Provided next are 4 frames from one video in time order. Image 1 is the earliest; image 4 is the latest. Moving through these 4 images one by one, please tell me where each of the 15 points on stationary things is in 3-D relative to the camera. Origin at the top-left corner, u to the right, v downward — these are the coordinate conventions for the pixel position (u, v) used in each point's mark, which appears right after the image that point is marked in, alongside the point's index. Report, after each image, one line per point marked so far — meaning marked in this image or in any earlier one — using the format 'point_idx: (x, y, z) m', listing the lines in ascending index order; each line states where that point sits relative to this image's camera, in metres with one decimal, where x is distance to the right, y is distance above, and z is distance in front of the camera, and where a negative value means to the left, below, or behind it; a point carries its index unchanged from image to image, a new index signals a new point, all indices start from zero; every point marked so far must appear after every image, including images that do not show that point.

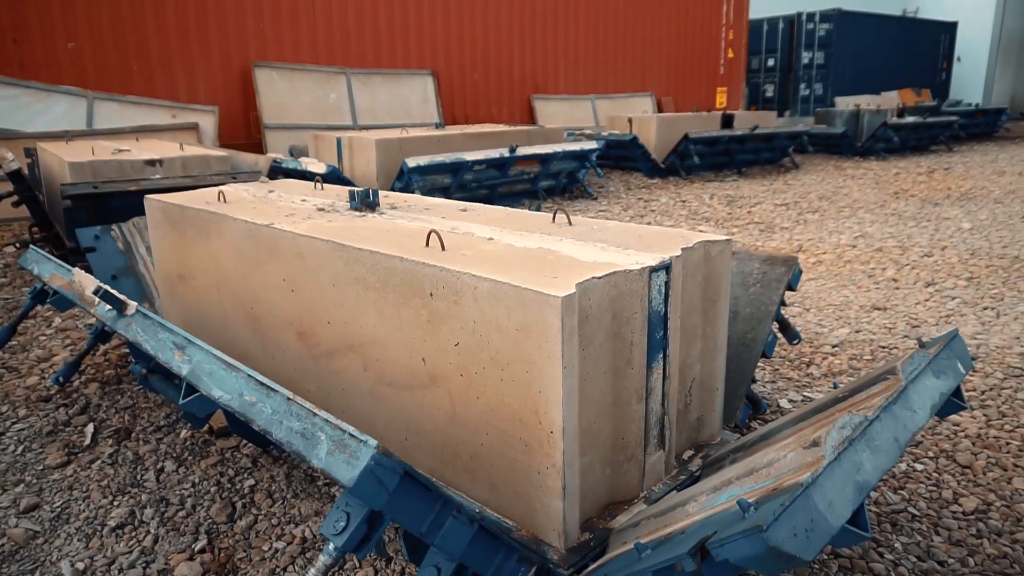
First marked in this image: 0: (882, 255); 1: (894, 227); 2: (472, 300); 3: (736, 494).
0: (+2.4, +0.2, +4.4) m
1: (+2.9, +0.5, +5.3) m
2: (-0.1, 0.0, +1.4) m
3: (+0.4, -0.3, +1.1) m
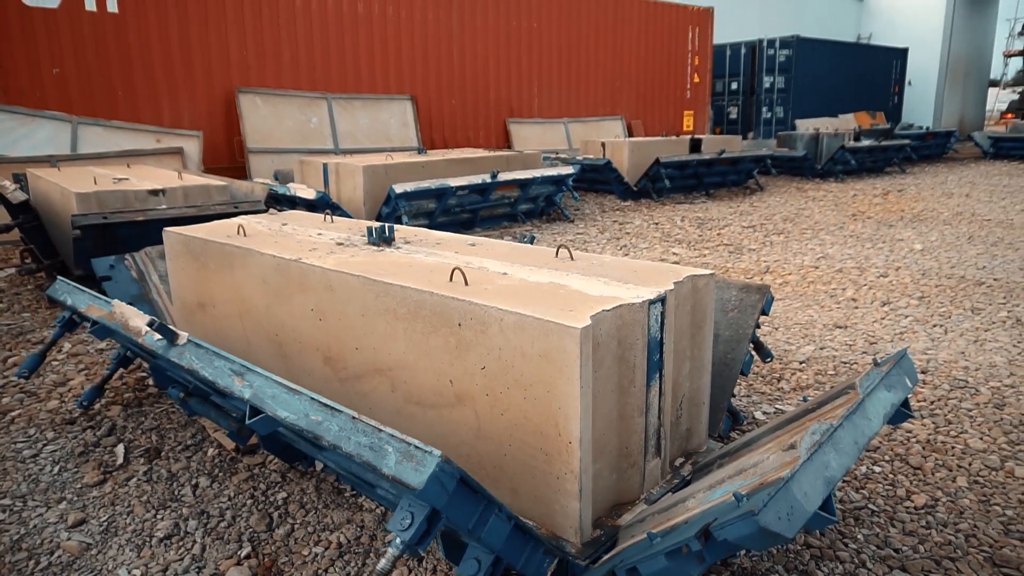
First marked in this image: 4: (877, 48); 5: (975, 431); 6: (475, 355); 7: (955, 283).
0: (+2.3, +0.1, +4.8) m
1: (+2.8, +0.3, +5.7) m
2: (0.0, -0.1, +1.6) m
3: (+0.4, -0.4, +1.3) m
4: (+8.5, +5.5, +16.1) m
5: (+1.6, -0.5, +2.5) m
6: (-0.1, -0.2, +1.7) m
7: (+2.9, 0.0, +4.5) m
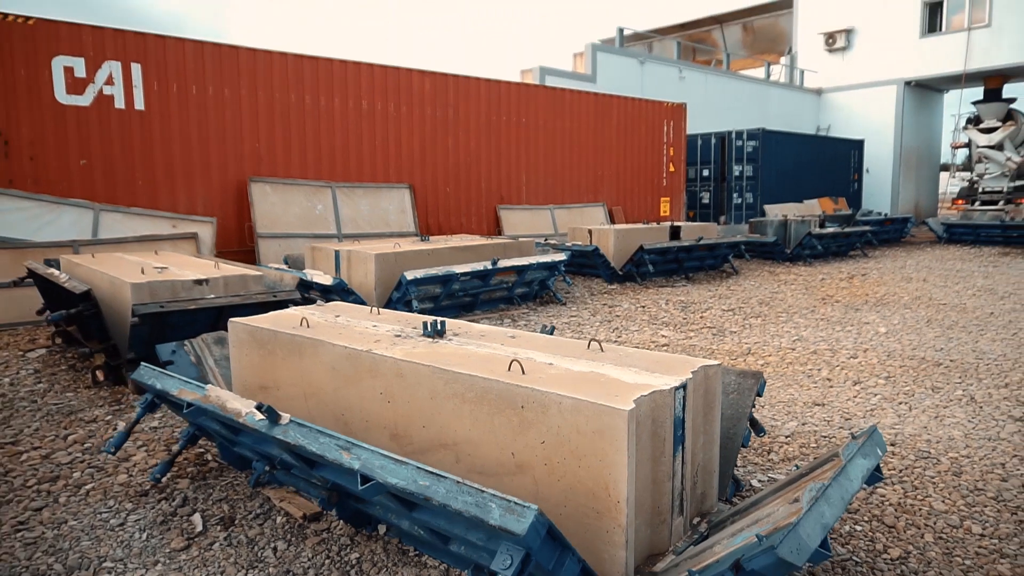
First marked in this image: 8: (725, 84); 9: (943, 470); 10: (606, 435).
0: (+2.3, -0.5, +5.3) m
1: (+2.8, -0.4, +6.2) m
2: (+0.1, -0.4, +2.1) m
3: (+0.6, -0.6, +1.7) m
4: (+8.1, +3.7, +17.3) m
5: (+1.8, -0.9, +2.9) m
6: (+0.1, -0.4, +2.1) m
7: (+2.9, -0.5, +5.0) m
8: (+5.4, +5.2, +17.7) m
9: (+1.9, -0.8, +3.1) m
10: (+0.3, -0.4, +1.9) m
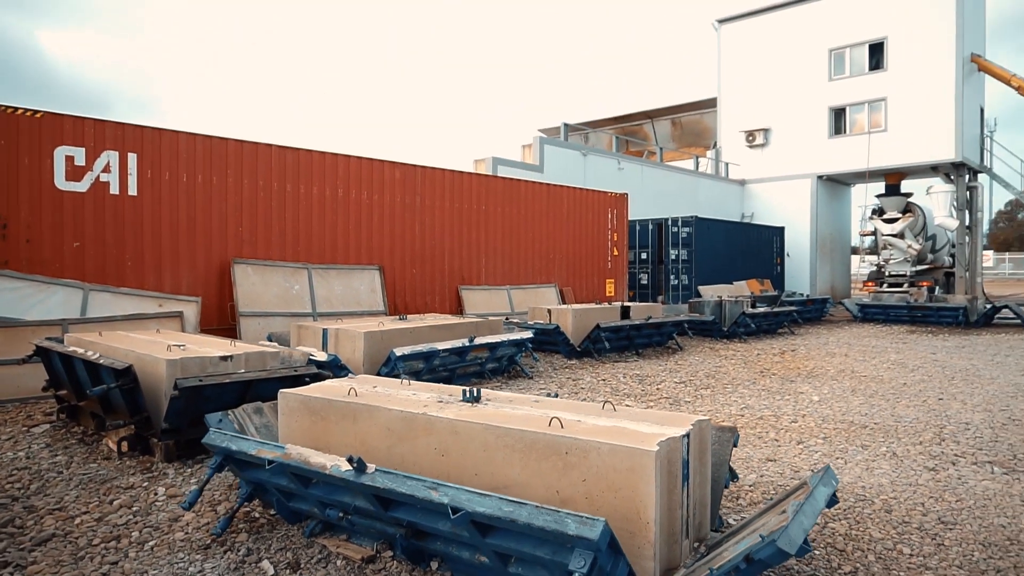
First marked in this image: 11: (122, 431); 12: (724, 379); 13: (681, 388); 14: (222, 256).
0: (+2.2, -1.2, +6.1) m
1: (+2.6, -1.1, +7.0) m
2: (+0.3, -0.6, +2.7) m
3: (+0.8, -0.9, +2.4) m
4: (+6.7, +1.7, +19.0) m
5: (+1.9, -1.2, +3.6) m
6: (+0.3, -0.7, +2.7) m
7: (+2.8, -1.2, +5.9) m
8: (+4.1, +3.1, +19.2) m
9: (+2.0, -1.2, +3.9) m
10: (+0.5, -0.7, +2.6) m
11: (-2.7, -1.0, +4.8) m
12: (+2.5, -1.1, +8.3) m
13: (+1.9, -1.1, +7.7) m
14: (-3.6, +0.4, +8.6) m
